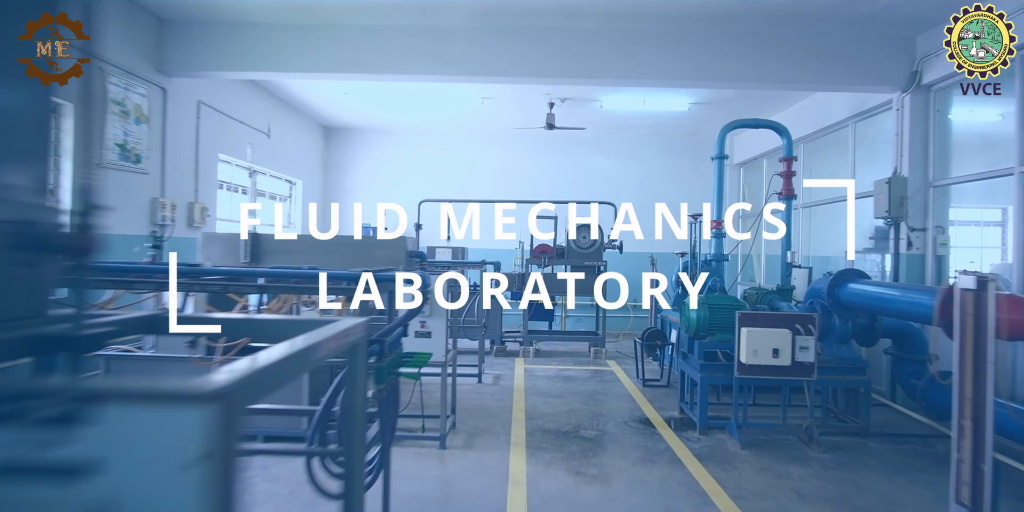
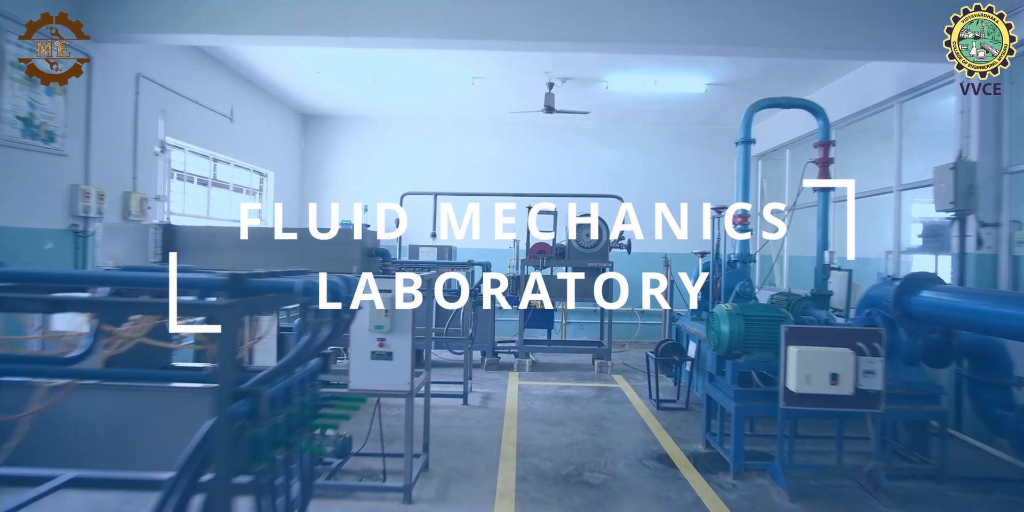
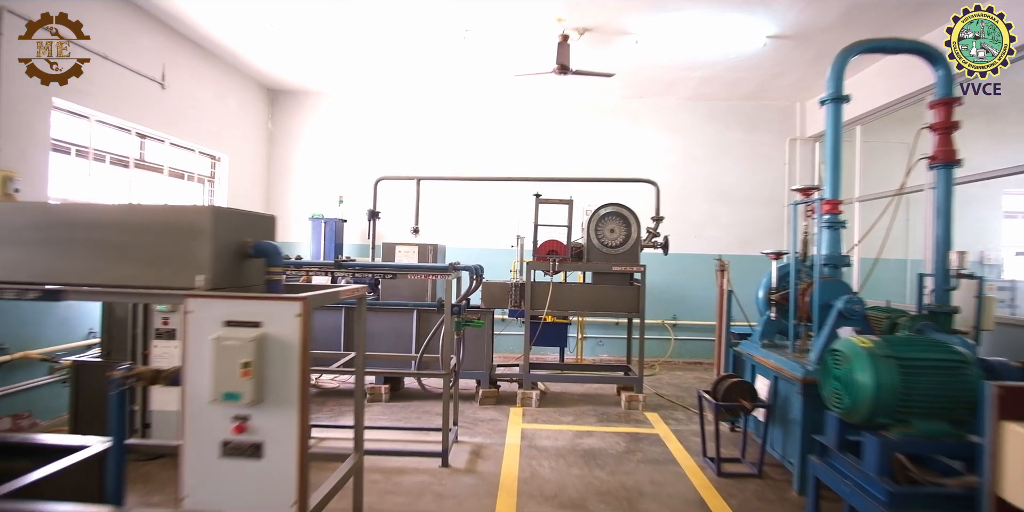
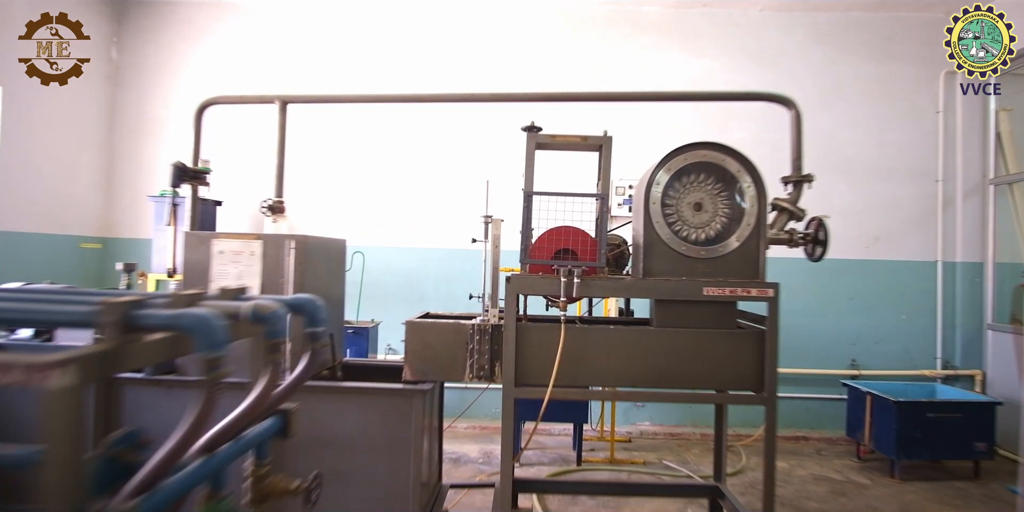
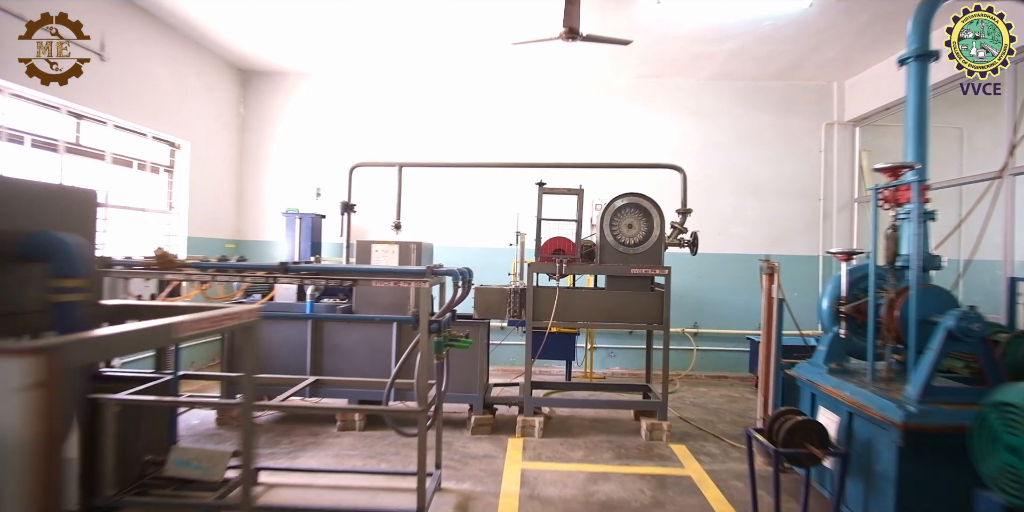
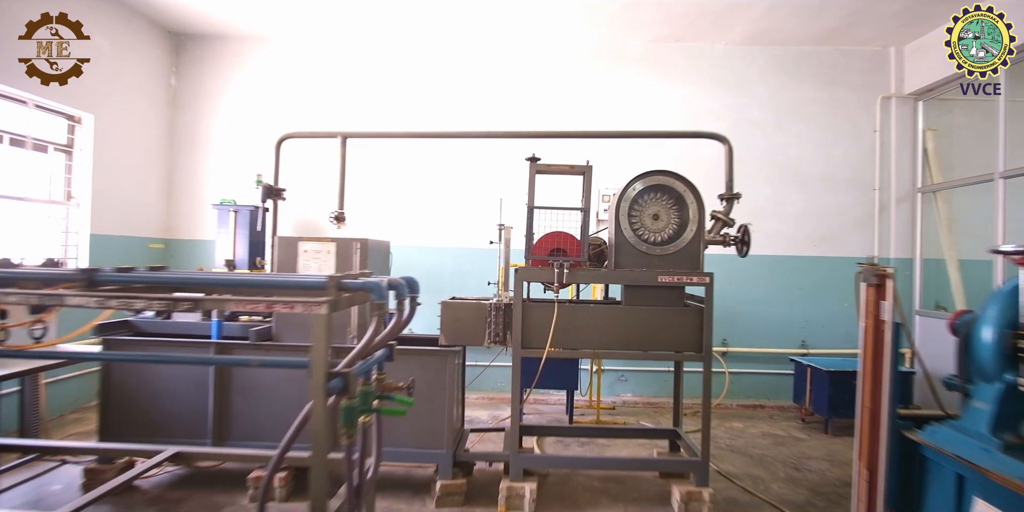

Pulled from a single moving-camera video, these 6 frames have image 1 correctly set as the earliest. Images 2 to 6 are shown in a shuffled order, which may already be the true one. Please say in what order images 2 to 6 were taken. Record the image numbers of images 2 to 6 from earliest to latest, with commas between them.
2, 3, 5, 6, 4
